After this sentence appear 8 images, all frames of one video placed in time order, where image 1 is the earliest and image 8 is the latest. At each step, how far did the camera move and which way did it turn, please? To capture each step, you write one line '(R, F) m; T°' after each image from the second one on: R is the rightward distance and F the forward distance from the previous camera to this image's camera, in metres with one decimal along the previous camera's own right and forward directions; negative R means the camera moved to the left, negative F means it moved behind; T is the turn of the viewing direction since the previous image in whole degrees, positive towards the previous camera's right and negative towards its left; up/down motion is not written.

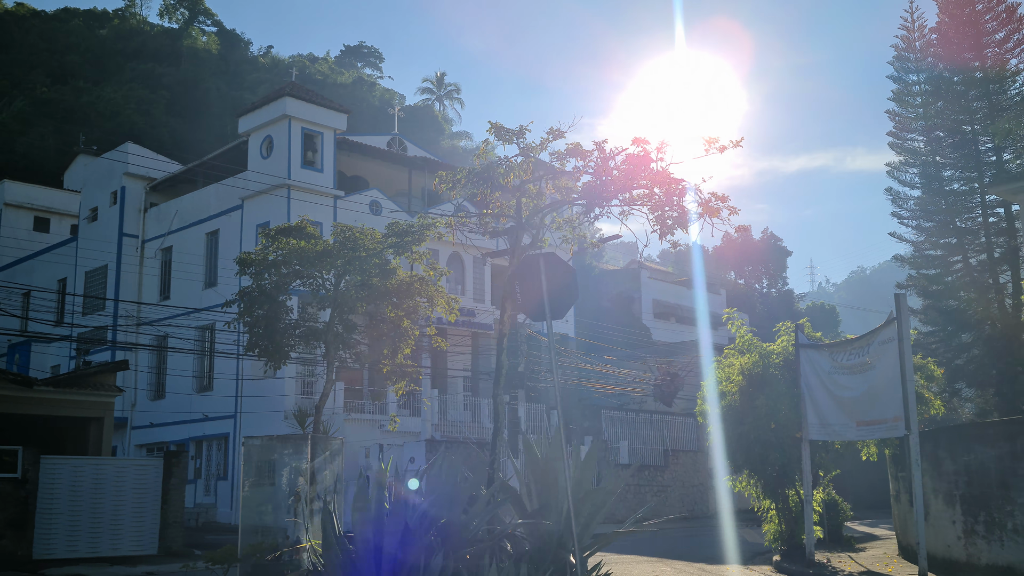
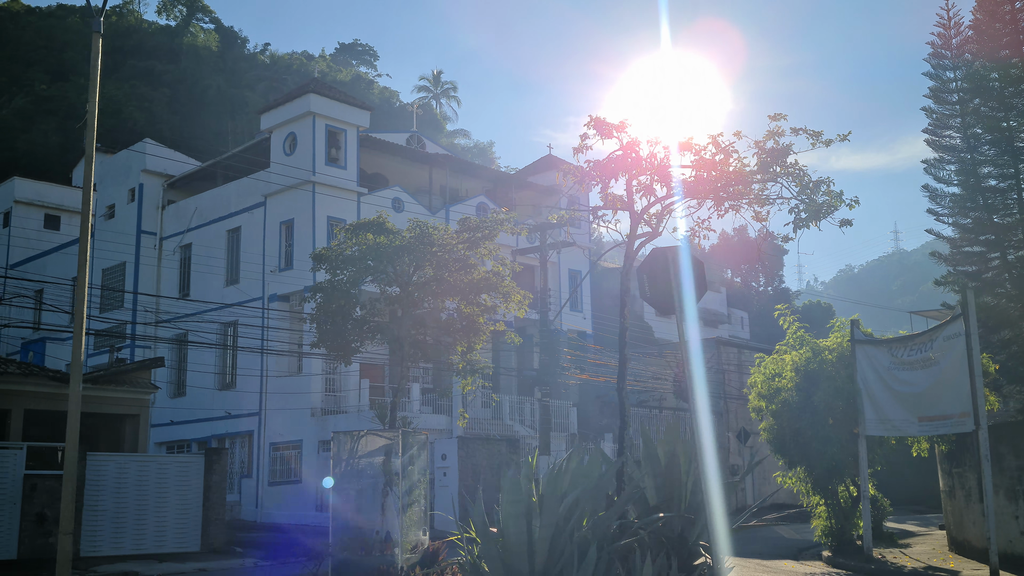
(-1.0, 0.0) m; 0°
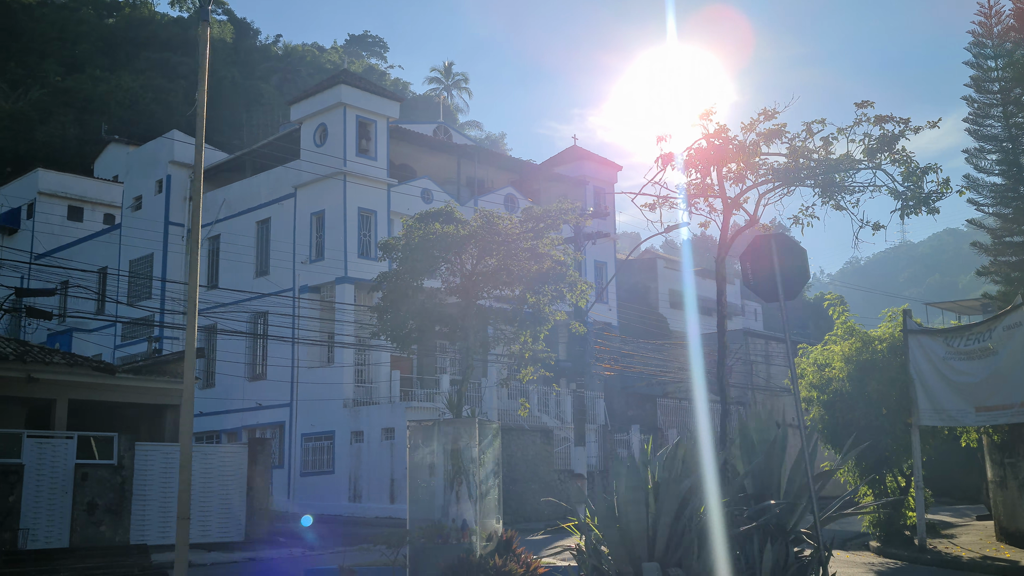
(-0.7, 0.0) m; -1°
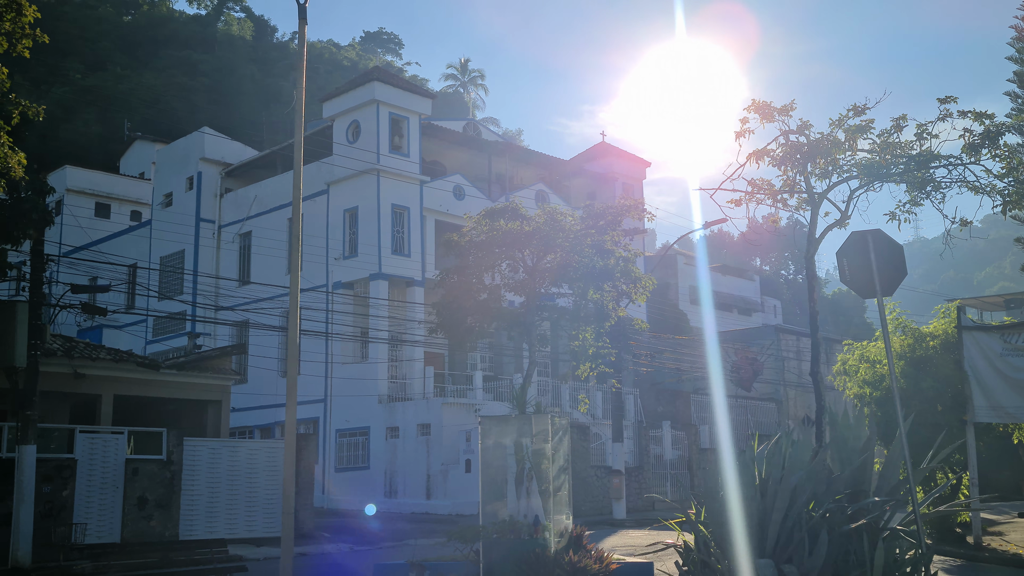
(-0.6, 0.0) m; -1°
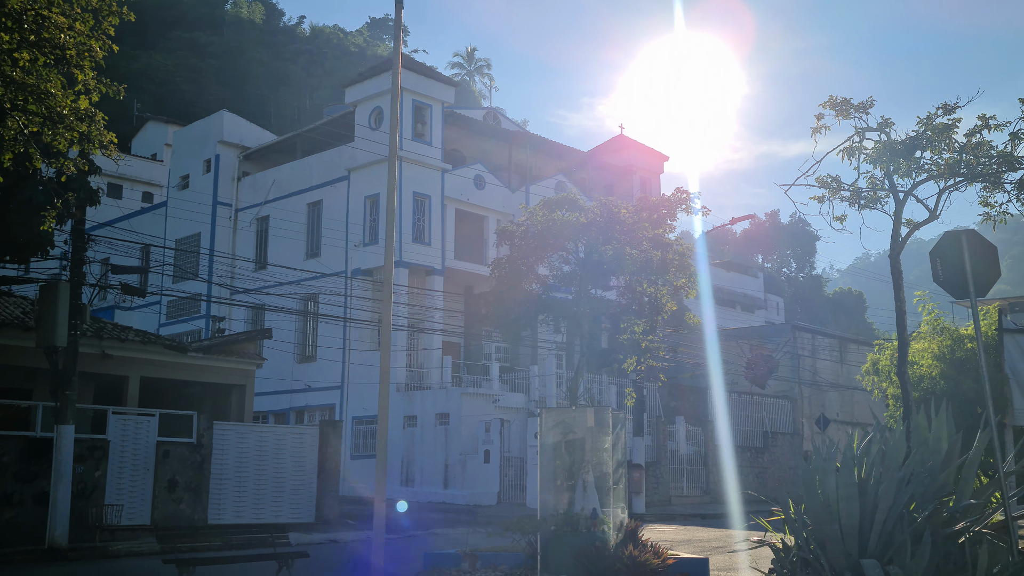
(-0.7, +0.1) m; 0°
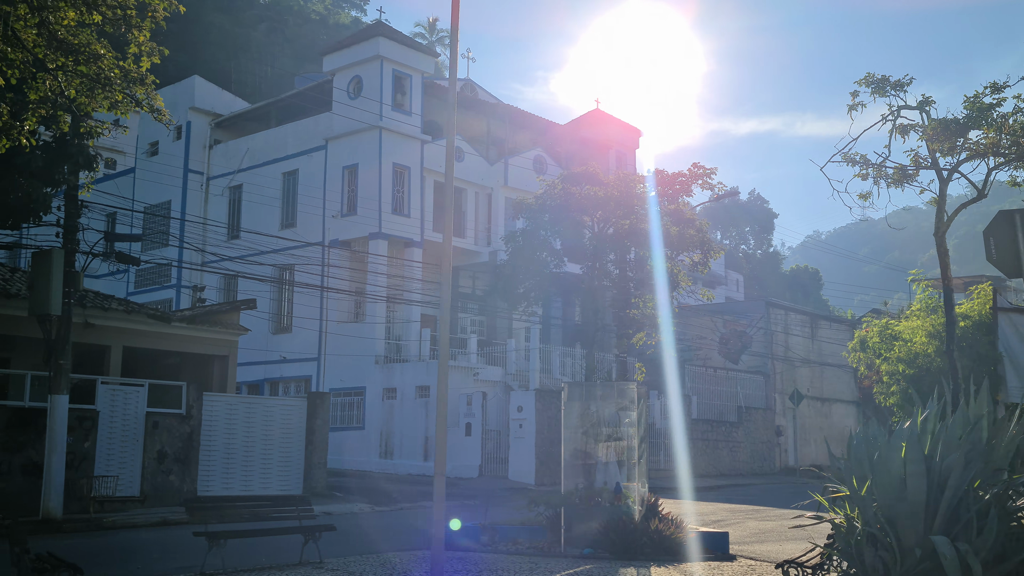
(-0.7, +0.1) m; +3°
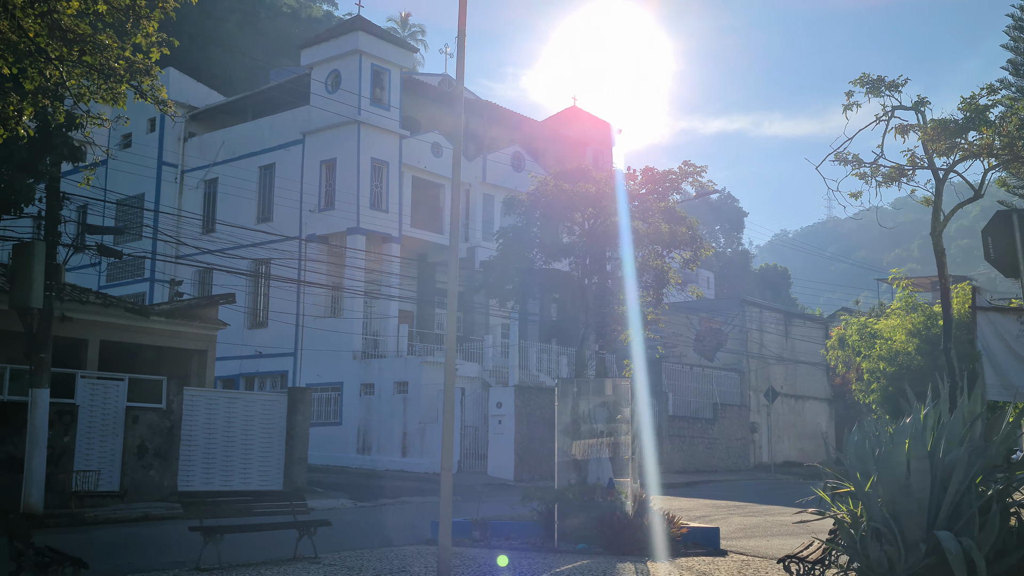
(-0.3, 0.0) m; +2°
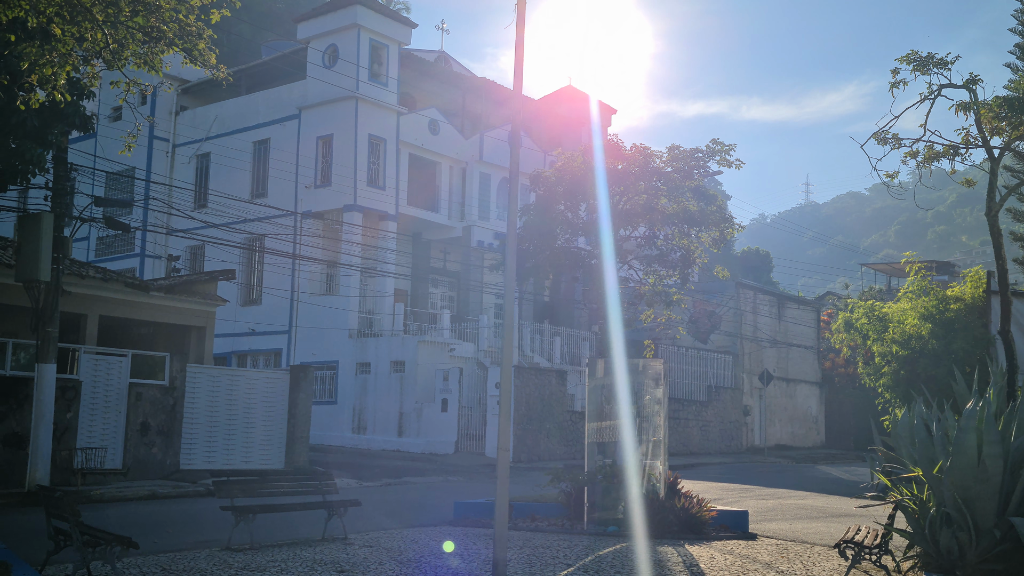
(-0.5, +0.2) m; +1°
